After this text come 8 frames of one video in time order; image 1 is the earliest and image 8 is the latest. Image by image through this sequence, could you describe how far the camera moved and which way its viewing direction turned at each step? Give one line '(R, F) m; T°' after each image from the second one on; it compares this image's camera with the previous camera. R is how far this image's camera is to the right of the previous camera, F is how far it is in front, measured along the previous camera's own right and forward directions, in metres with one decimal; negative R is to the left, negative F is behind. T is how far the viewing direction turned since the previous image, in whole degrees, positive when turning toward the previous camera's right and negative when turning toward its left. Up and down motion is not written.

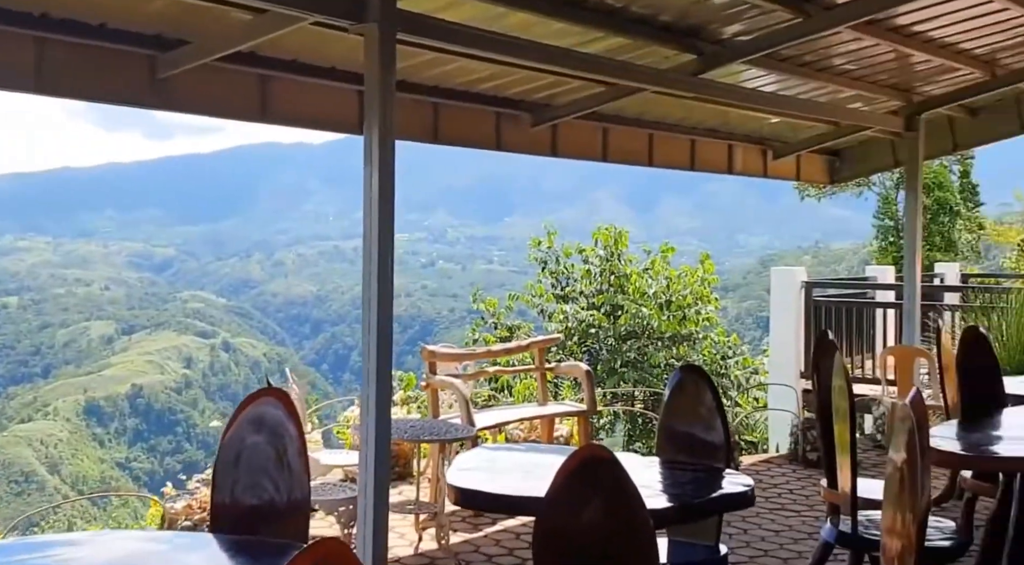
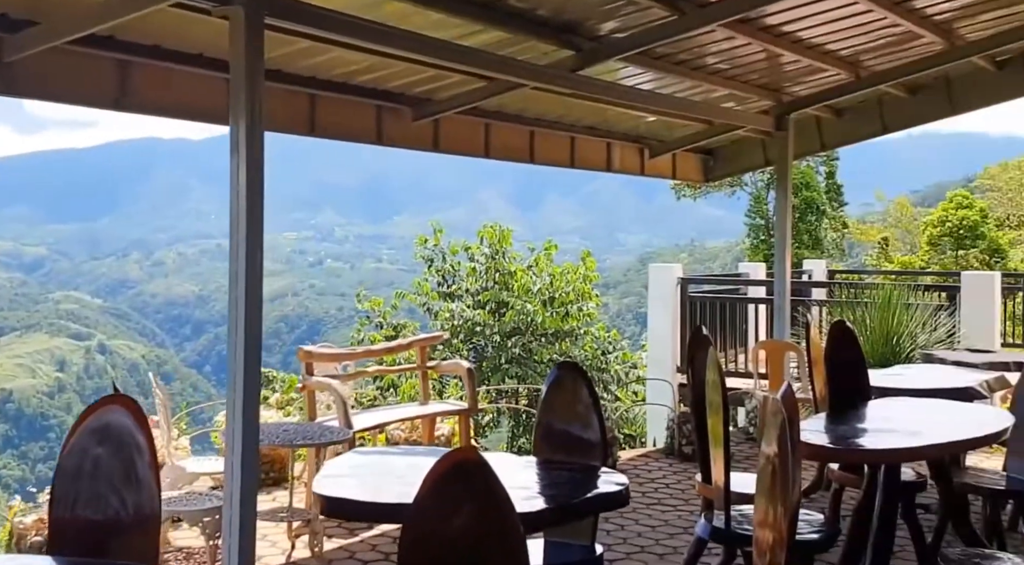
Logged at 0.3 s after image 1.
(0.0, +0.1) m; +7°
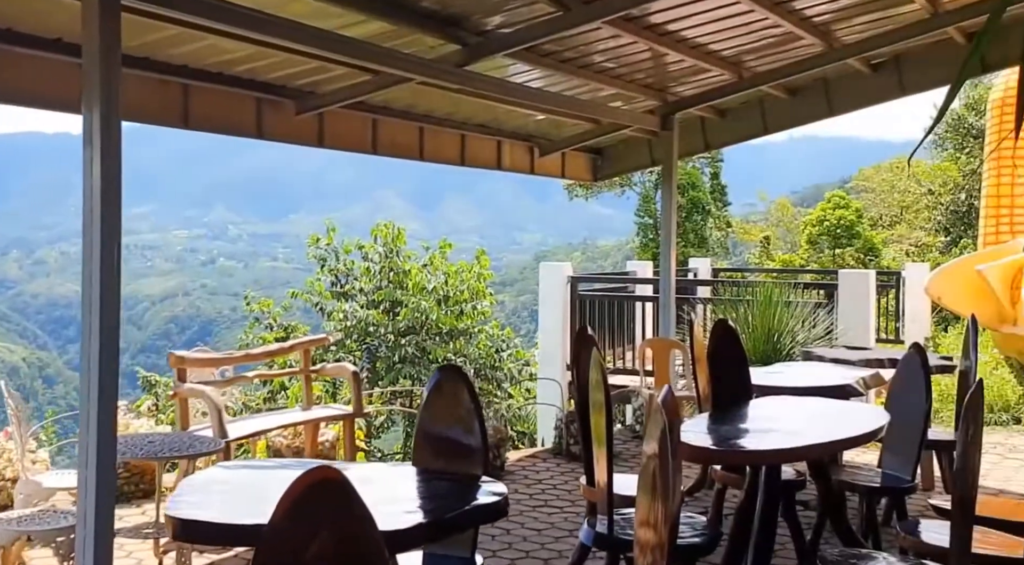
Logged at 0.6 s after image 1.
(+0.1, +0.1) m; +7°
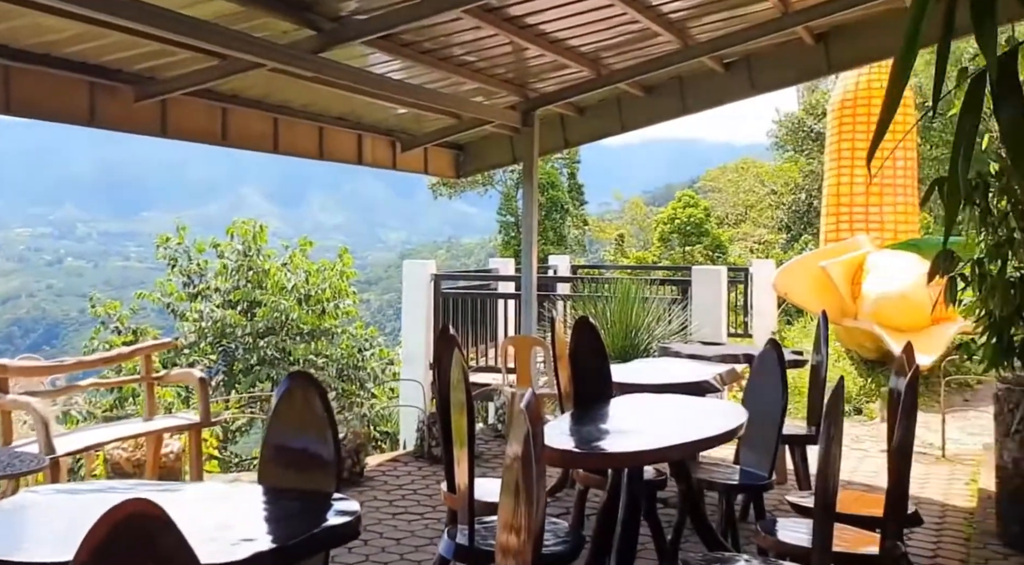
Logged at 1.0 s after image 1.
(0.0, +0.1) m; +8°
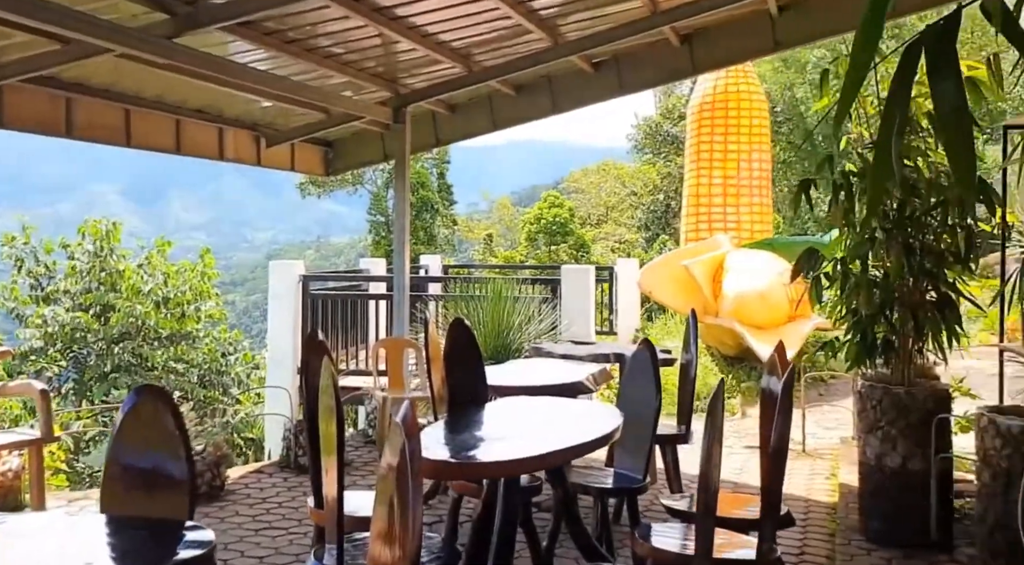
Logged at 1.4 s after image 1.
(0.0, +0.1) m; +8°
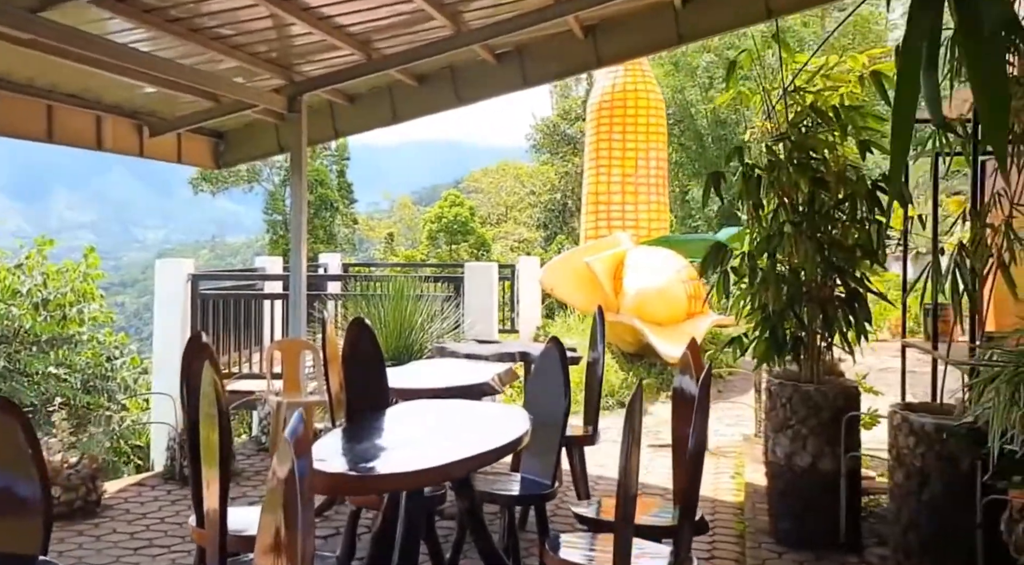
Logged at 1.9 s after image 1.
(0.0, +0.2) m; +6°
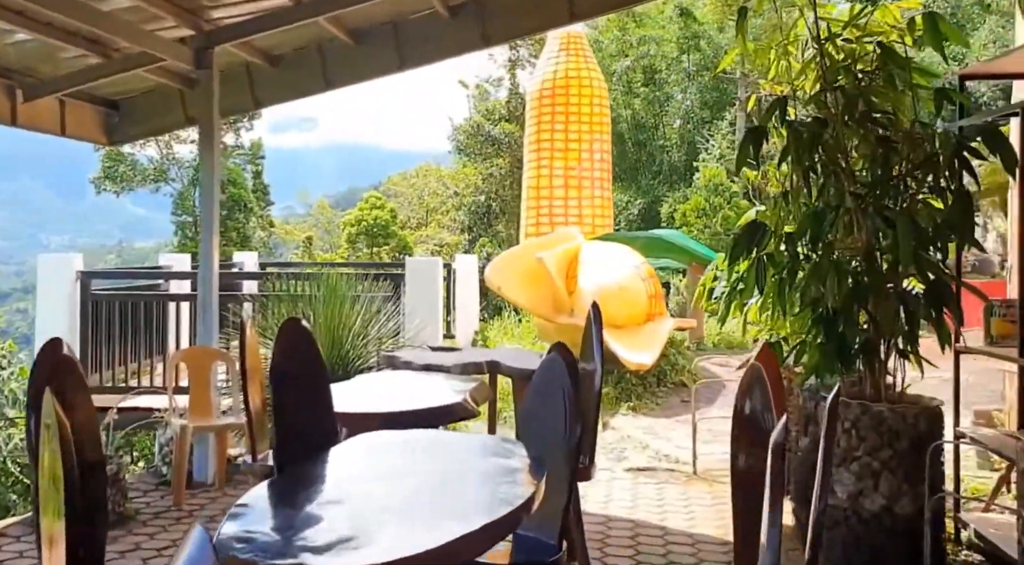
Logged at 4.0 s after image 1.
(-0.2, +0.8) m; +5°
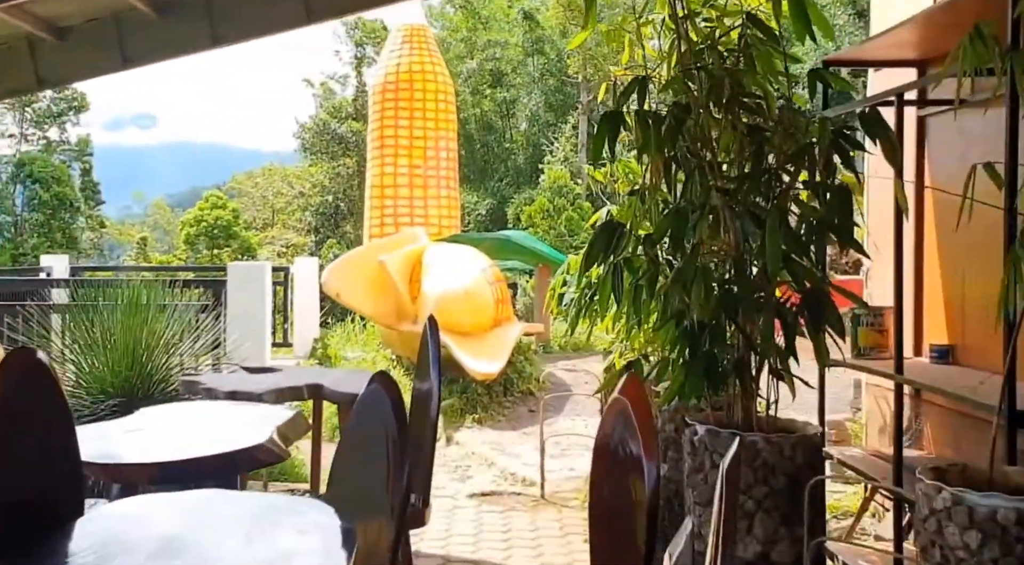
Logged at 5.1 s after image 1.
(+0.1, +0.5) m; +9°
